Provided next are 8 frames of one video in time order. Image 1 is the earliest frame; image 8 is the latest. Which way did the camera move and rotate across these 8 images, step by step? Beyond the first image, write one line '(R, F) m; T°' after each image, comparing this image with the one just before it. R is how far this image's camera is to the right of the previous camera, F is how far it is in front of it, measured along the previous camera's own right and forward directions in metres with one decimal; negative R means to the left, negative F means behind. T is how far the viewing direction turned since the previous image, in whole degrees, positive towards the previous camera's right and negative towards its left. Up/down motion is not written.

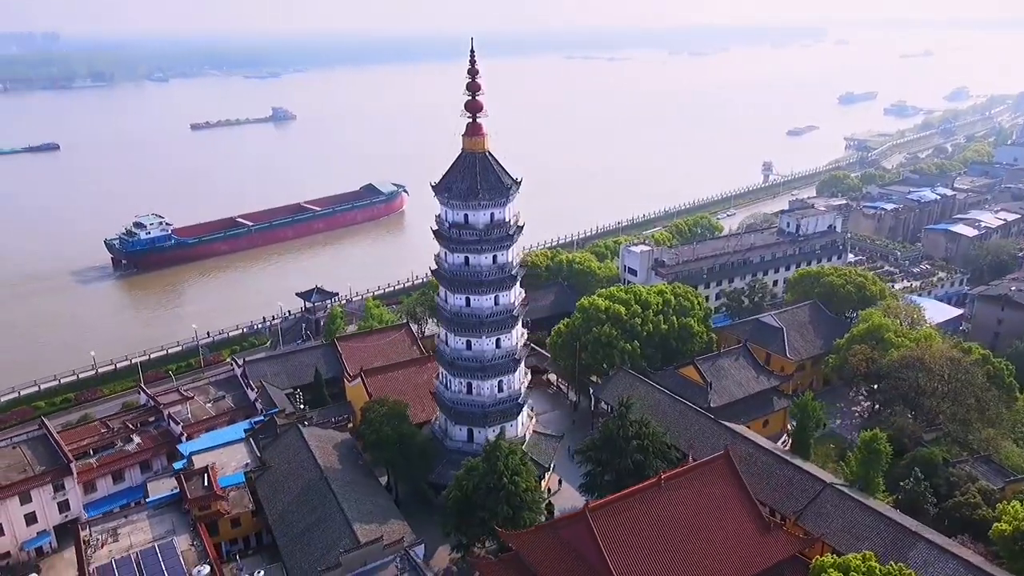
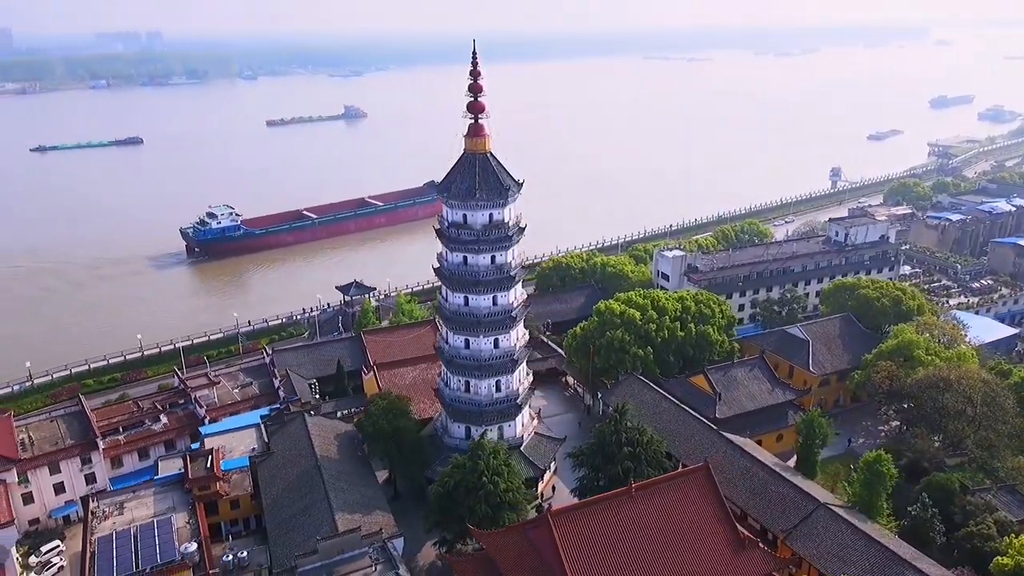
(+2.6, 0.0) m; -6°
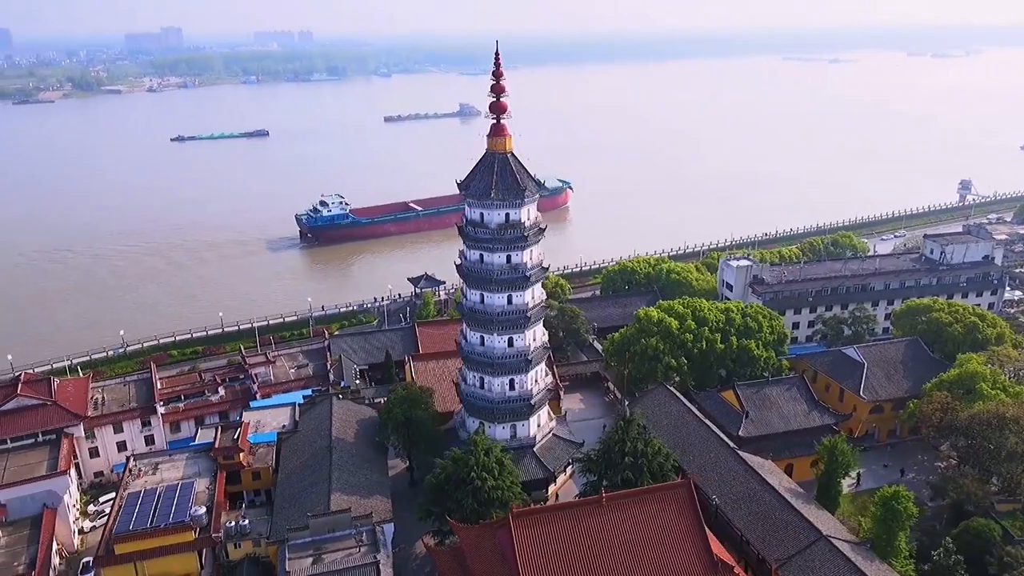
(+3.6, +0.2) m; -9°
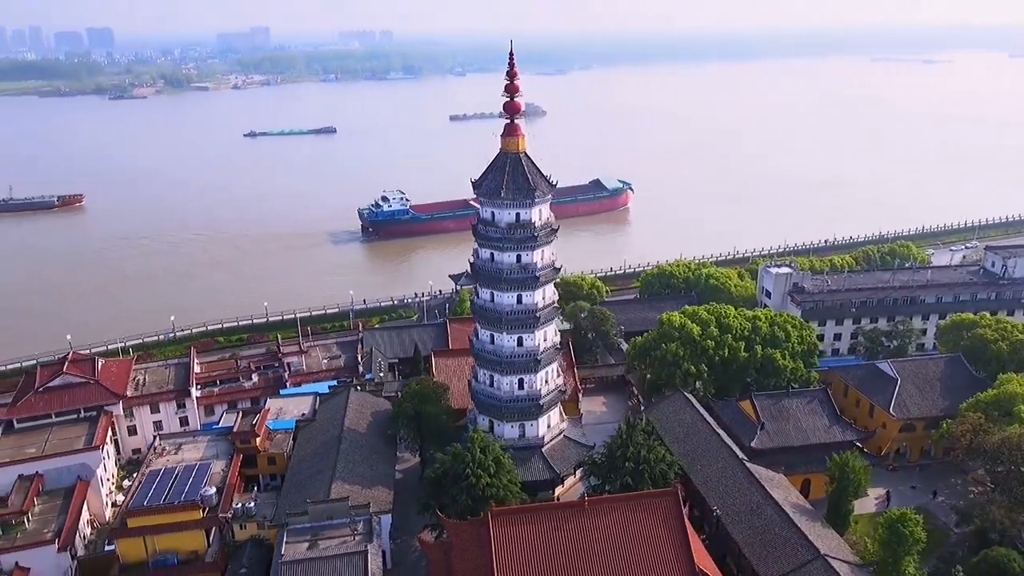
(+2.1, 0.0) m; -5°
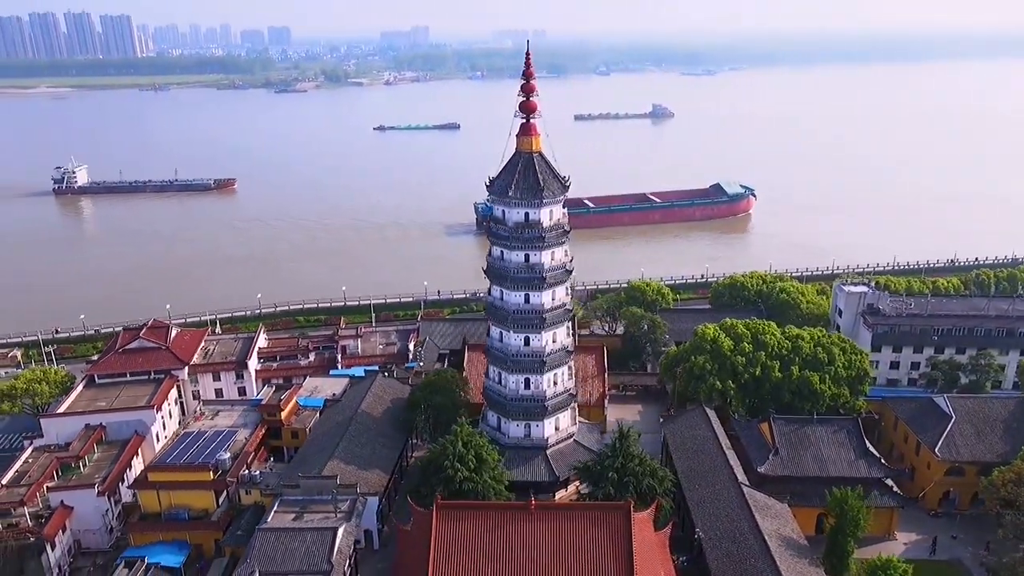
(+4.5, +0.4) m; -11°
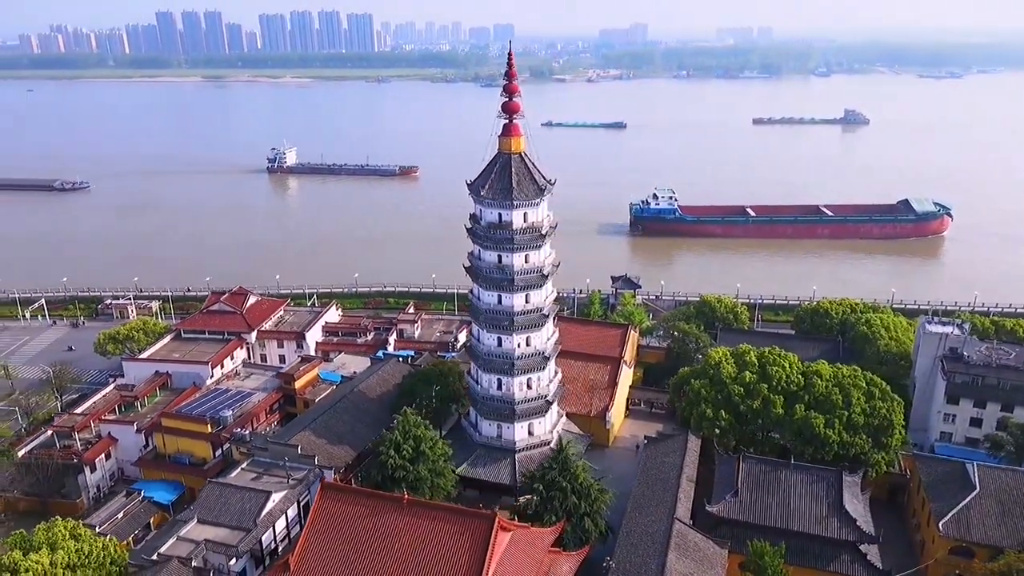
(+7.6, +1.1) m; -15°
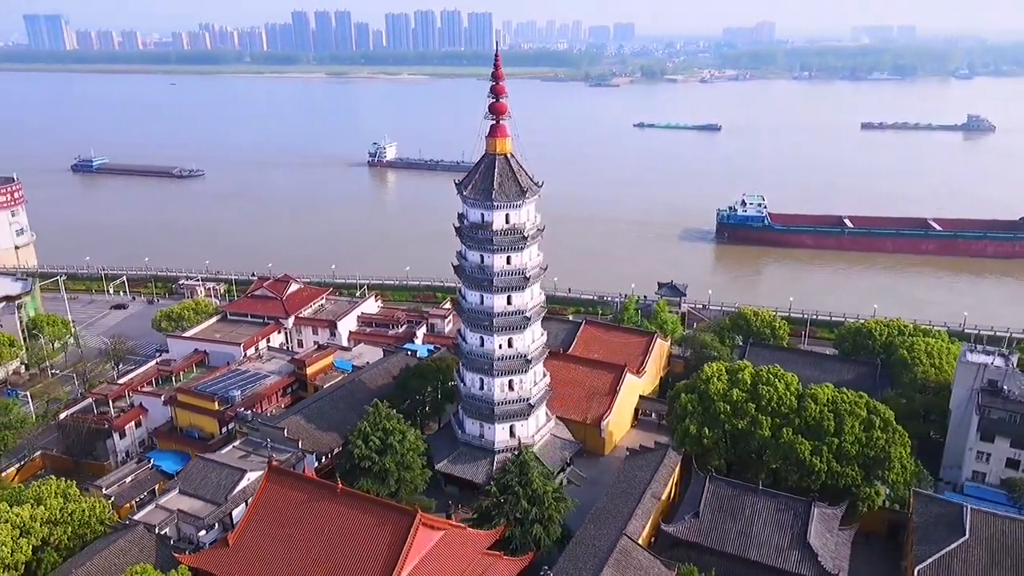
(+4.3, +0.4) m; -8°
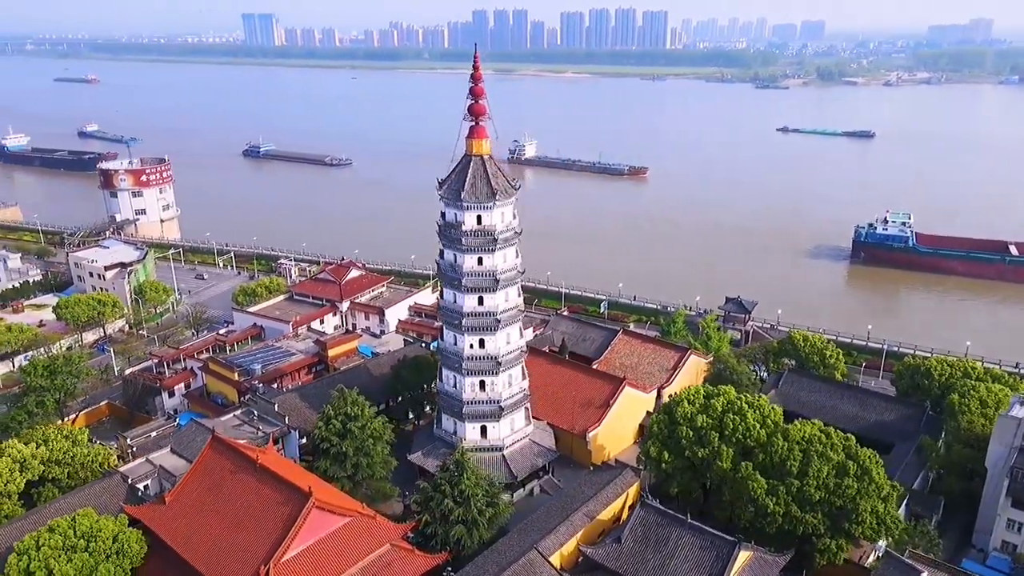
(+6.4, +0.7) m; -12°
